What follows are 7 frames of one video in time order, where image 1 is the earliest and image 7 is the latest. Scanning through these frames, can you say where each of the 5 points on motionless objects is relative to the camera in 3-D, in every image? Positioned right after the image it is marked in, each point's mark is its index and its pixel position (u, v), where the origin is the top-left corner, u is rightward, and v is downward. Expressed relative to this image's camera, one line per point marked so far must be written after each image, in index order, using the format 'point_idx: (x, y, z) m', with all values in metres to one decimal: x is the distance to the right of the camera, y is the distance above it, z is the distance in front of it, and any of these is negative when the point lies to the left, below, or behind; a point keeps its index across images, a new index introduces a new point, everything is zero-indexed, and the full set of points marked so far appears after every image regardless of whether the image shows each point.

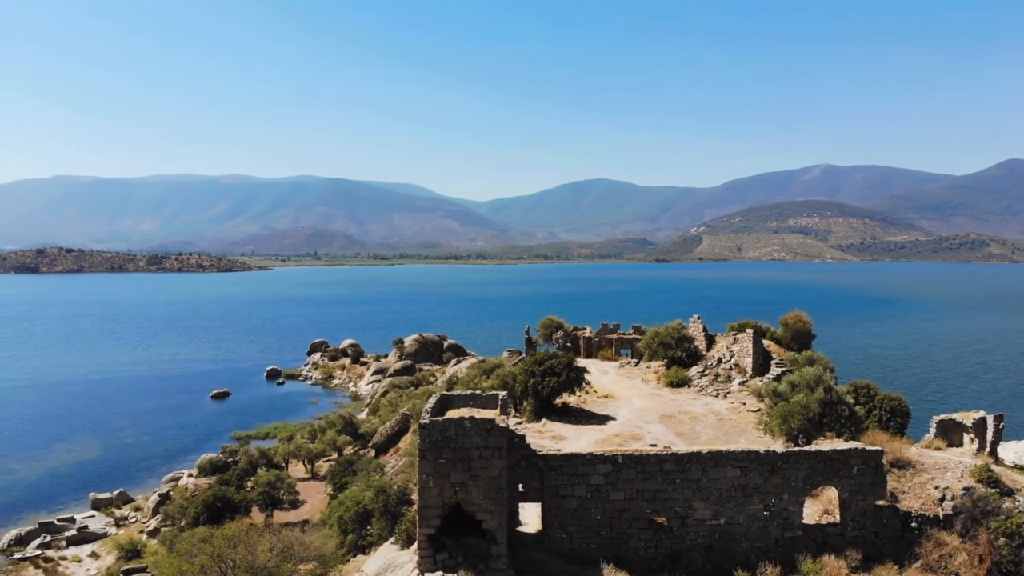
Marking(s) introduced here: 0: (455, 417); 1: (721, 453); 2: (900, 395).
0: (-0.9, -1.9, +9.6) m
1: (+3.4, -2.7, +10.6) m
2: (+11.3, -3.1, +18.5) m
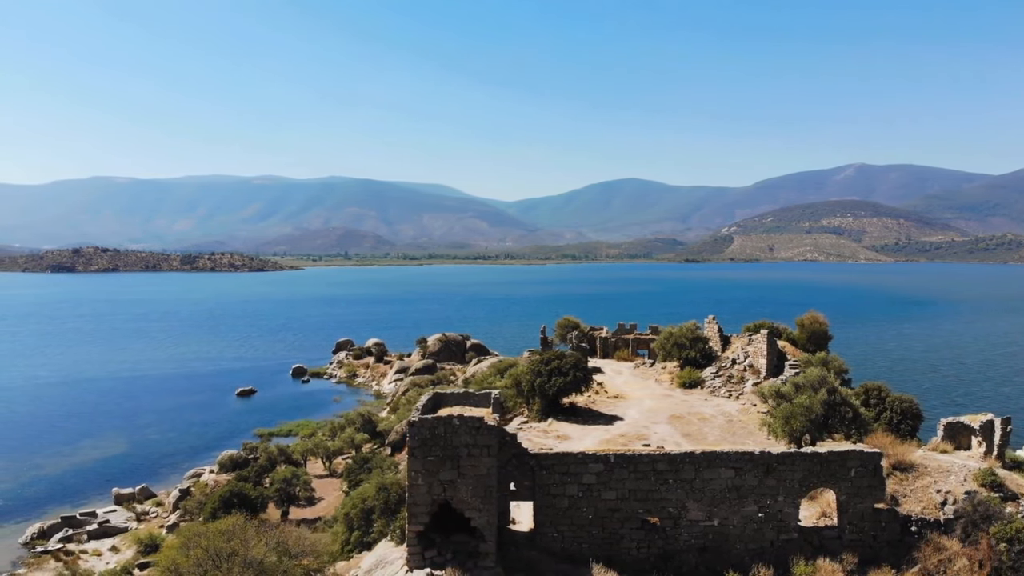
0: (-1.0, -1.9, +9.6) m
1: (+3.3, -2.7, +10.5) m
2: (+11.4, -3.1, +18.2) m
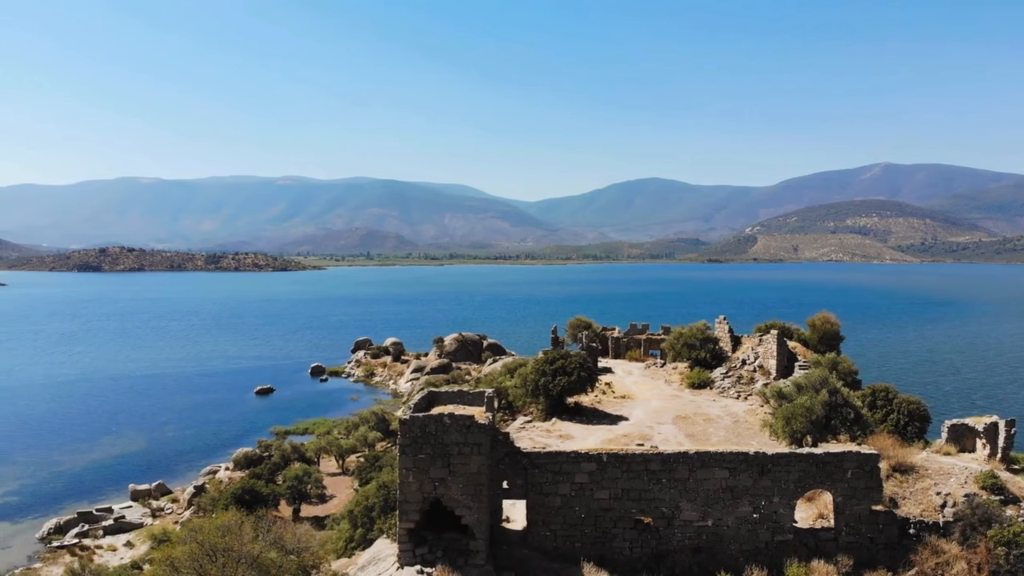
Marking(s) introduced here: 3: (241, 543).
0: (-1.1, -1.9, +9.7) m
1: (+3.2, -2.7, +10.5) m
2: (+11.4, -3.1, +18.0) m
3: (-4.9, -4.6, +11.8) m
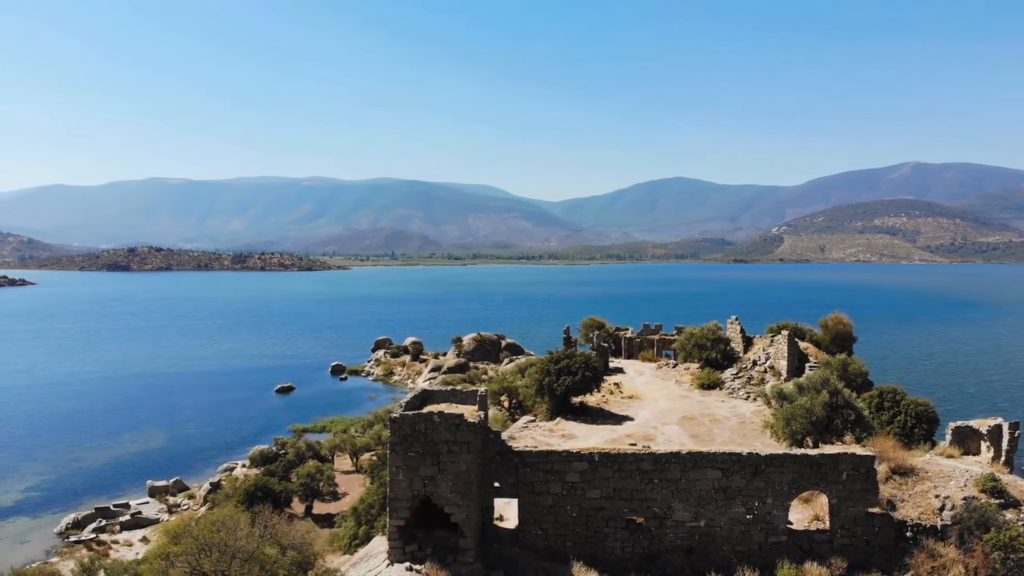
0: (-1.3, -1.9, +9.7) m
1: (+3.0, -2.7, +10.4) m
2: (+11.4, -3.1, +17.7) m
3: (-5.0, -4.6, +11.9) m
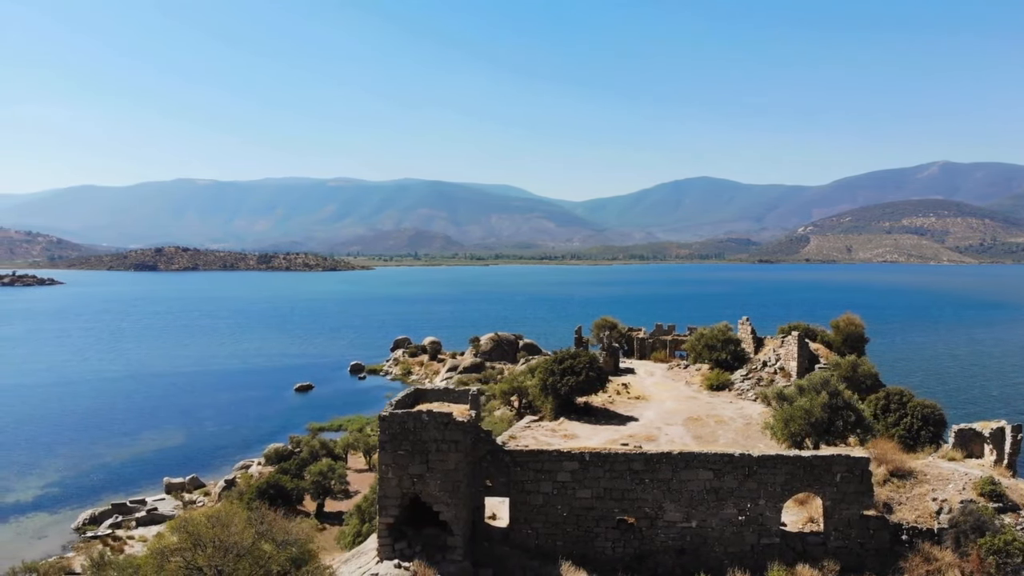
0: (-1.5, -1.9, +9.8) m
1: (+2.9, -2.7, +10.4) m
2: (+11.5, -3.1, +17.5) m
3: (-5.1, -4.6, +12.0) m
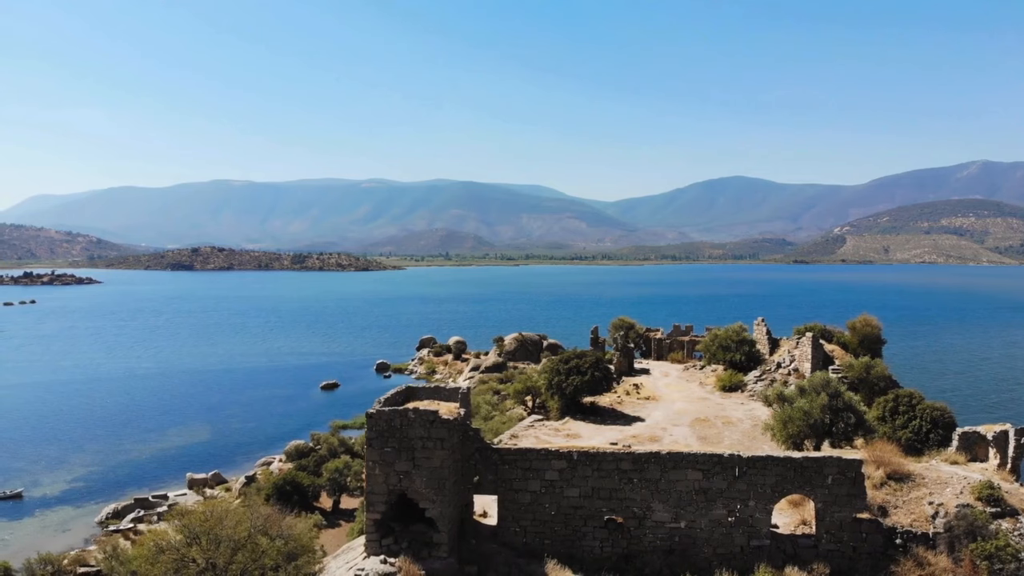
0: (-1.7, -1.8, +9.9) m
1: (+2.7, -2.7, +10.3) m
2: (+11.5, -3.1, +17.2) m
3: (-5.3, -4.6, +12.3) m
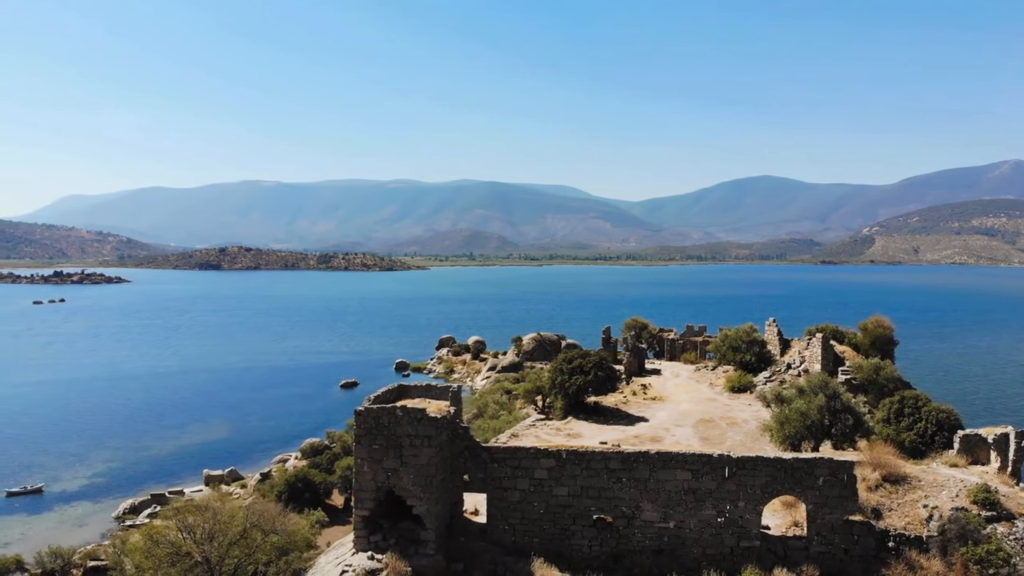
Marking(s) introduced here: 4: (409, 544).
0: (-1.9, -1.8, +9.9) m
1: (+2.5, -2.7, +10.3) m
2: (+11.5, -3.2, +16.9) m
3: (-5.4, -4.5, +12.4) m
4: (-1.5, -3.9, +9.8) m
